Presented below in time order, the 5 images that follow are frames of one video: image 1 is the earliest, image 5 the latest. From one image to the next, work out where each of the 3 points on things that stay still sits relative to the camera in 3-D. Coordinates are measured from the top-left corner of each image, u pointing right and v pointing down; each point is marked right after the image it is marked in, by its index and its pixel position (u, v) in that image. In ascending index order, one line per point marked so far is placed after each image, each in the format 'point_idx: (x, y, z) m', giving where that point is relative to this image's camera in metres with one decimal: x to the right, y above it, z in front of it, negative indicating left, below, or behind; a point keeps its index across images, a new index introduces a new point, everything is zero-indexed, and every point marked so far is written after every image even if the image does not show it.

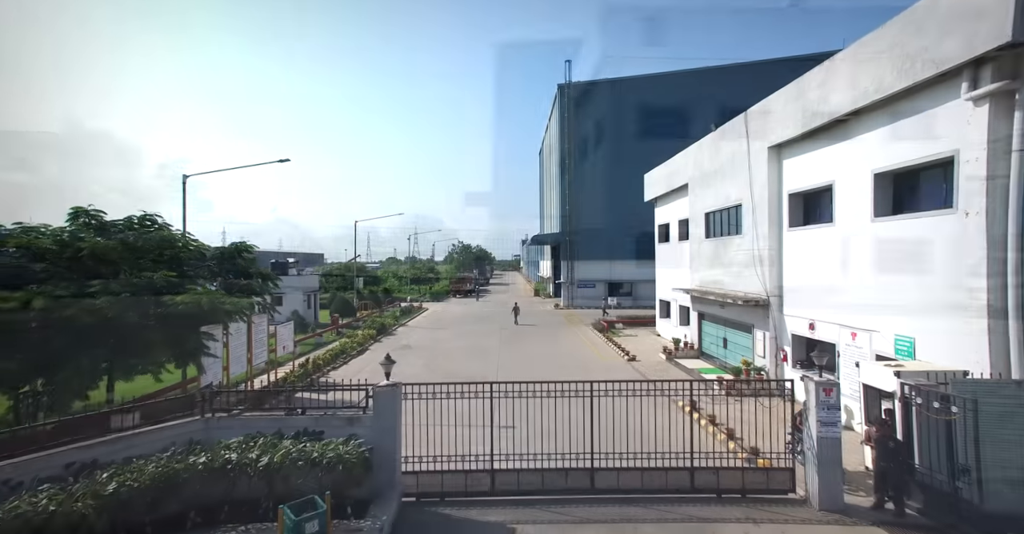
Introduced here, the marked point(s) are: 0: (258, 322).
0: (-6.5, -1.4, +11.5) m
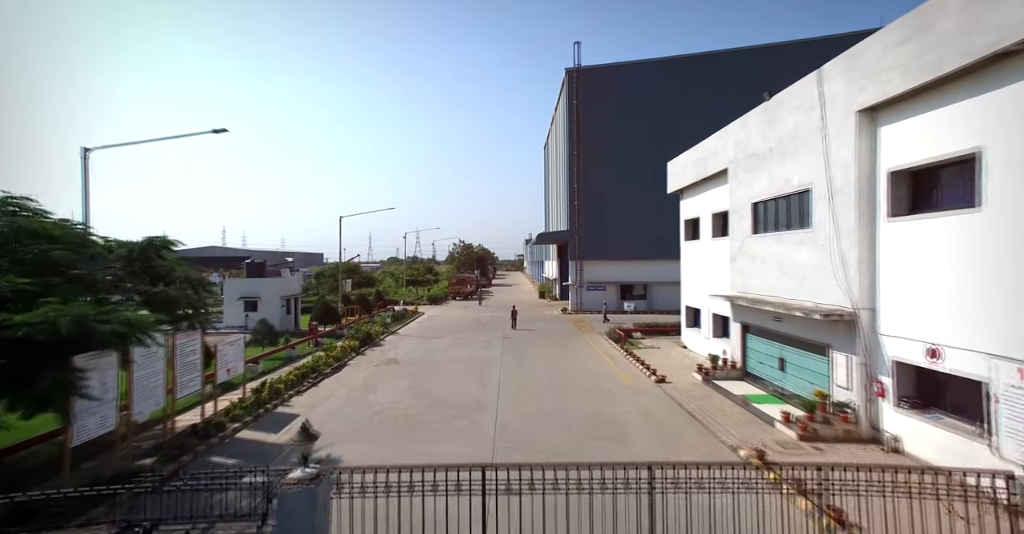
0: (-6.4, -1.5, +8.9) m
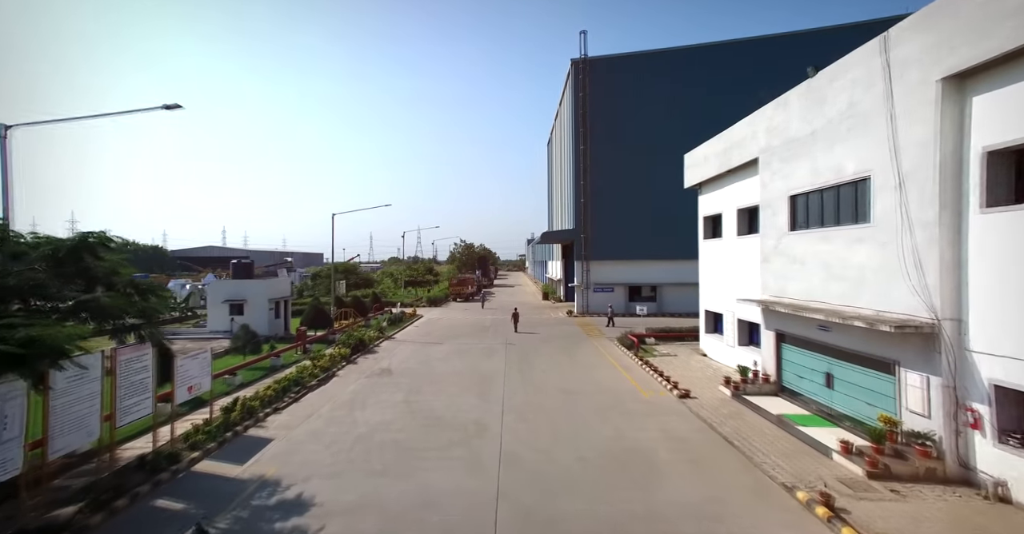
0: (-6.3, -1.5, +7.5) m
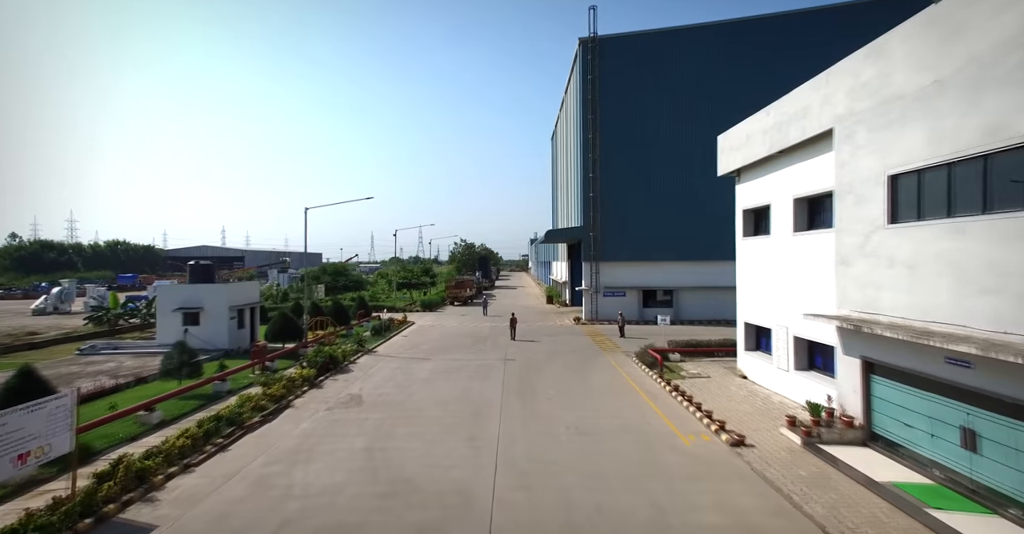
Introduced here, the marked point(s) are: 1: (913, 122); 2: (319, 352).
0: (-6.4, -1.6, +4.6) m
1: (+6.7, +2.5, +7.5) m
2: (-6.6, -2.9, +15.5) m
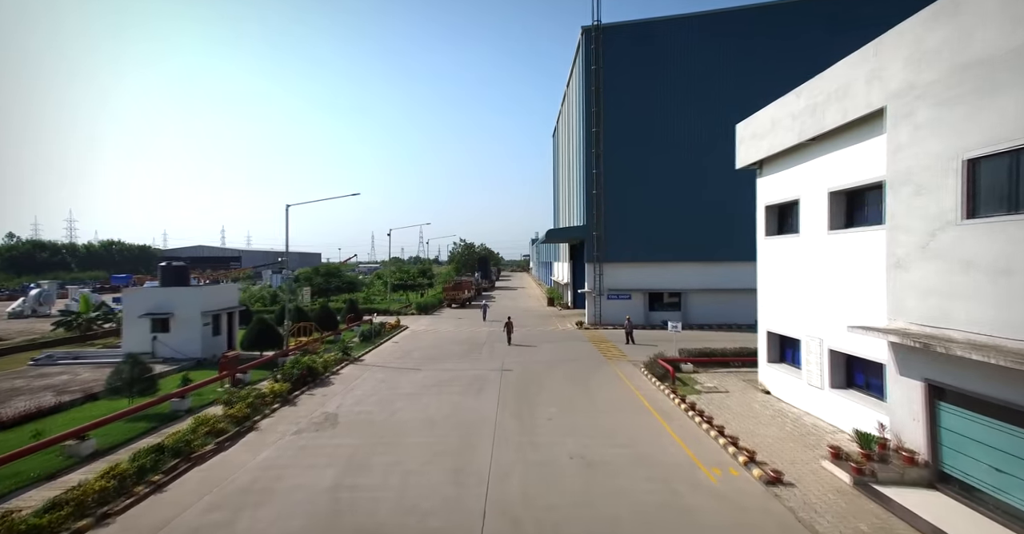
0: (-6.5, -1.6, +3.1) m
1: (+6.6, +2.4, +6.0) m
2: (-6.7, -3.0, +14.0) m
